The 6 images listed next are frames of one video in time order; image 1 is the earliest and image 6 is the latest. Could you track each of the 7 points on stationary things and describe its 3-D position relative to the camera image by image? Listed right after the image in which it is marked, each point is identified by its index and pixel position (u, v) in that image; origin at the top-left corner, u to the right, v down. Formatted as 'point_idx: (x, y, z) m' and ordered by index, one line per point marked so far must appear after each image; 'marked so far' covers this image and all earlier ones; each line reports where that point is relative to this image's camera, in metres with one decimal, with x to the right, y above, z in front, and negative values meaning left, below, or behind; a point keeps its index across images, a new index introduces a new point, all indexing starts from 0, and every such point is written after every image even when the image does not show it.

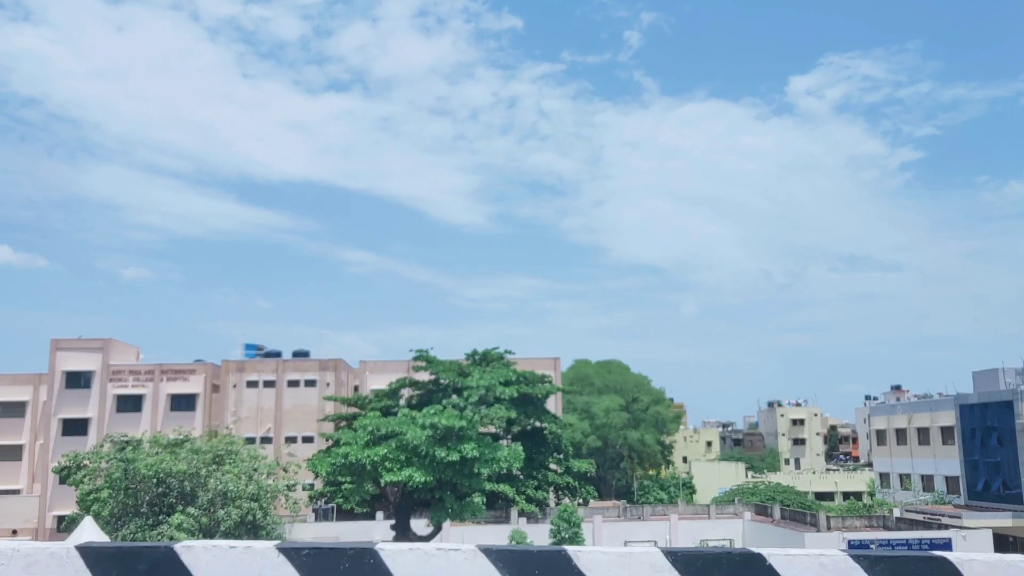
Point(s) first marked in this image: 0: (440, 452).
0: (-1.8, -4.0, +18.5) m
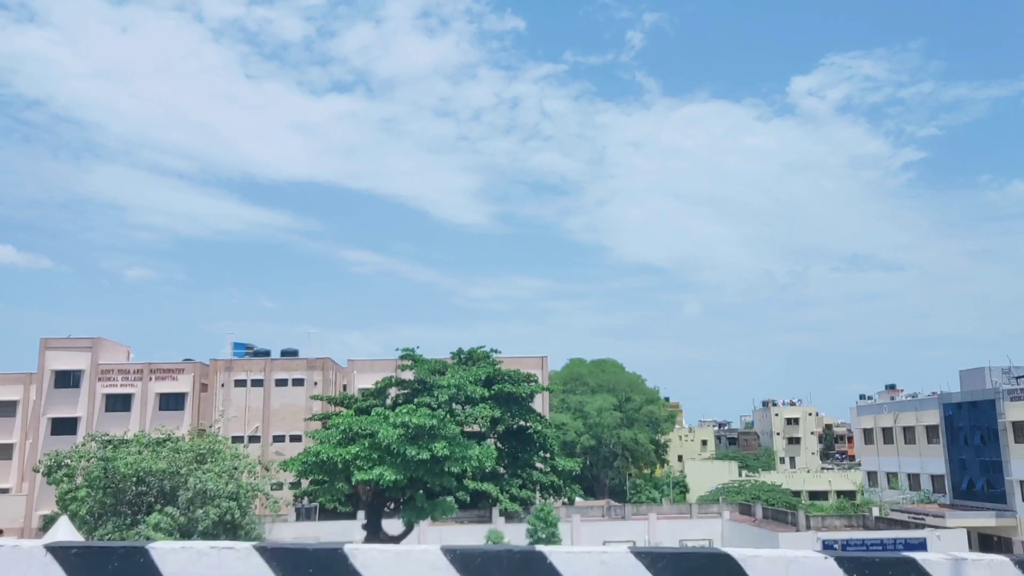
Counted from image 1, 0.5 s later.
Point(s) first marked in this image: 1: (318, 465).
0: (-2.5, -3.9, +18.5) m
1: (-4.9, -4.4, +19.2) m
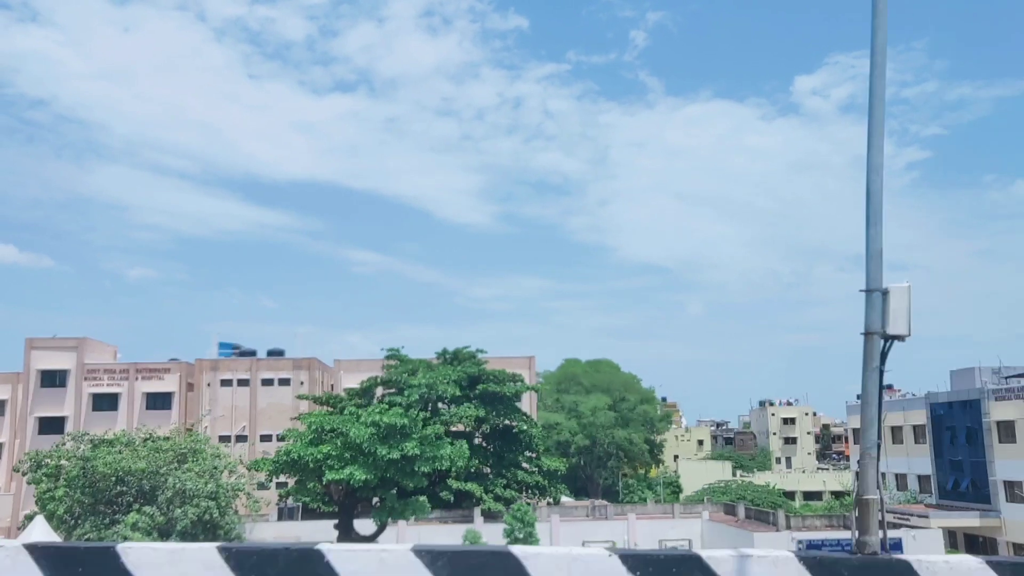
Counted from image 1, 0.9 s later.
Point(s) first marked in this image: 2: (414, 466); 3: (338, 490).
0: (-3.2, -3.9, +18.5) m
1: (-5.6, -4.4, +19.2) m
2: (-2.5, -4.4, +18.9) m
3: (-4.4, -5.1, +19.2) m
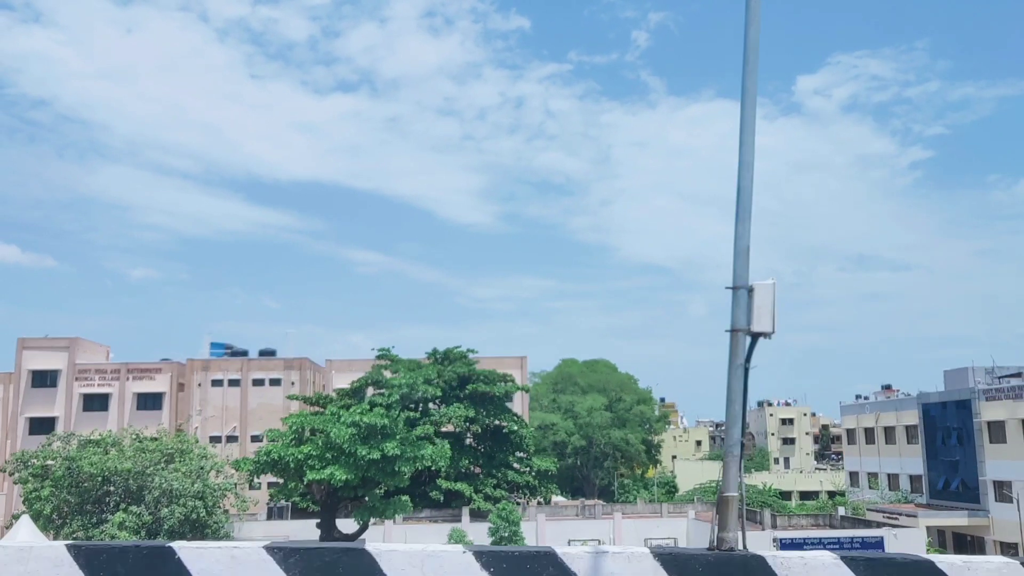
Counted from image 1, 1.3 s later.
0: (-3.7, -3.9, +18.5) m
1: (-6.1, -4.4, +19.2) m
2: (-2.9, -4.4, +18.9) m
3: (-4.8, -5.1, +19.3) m
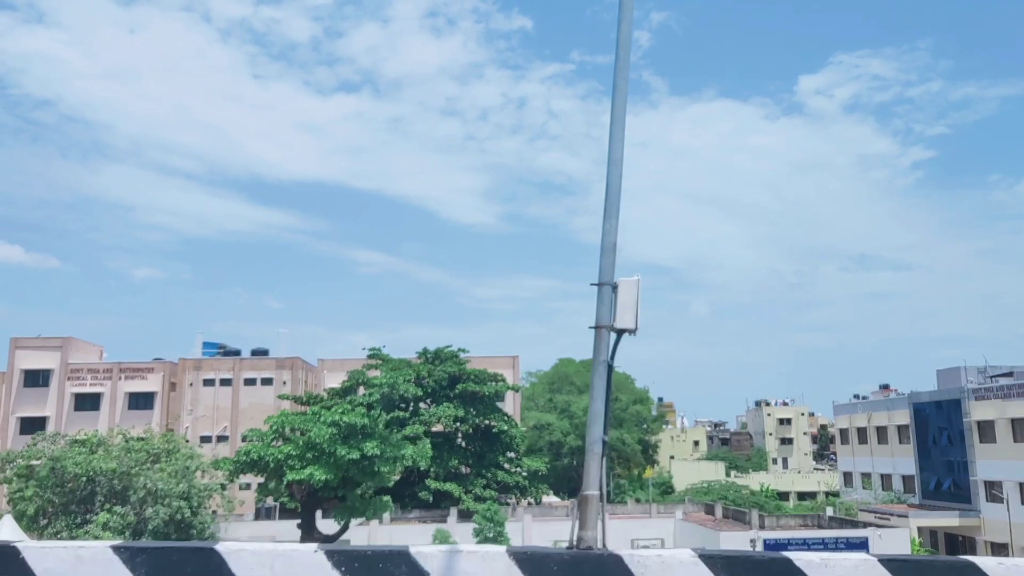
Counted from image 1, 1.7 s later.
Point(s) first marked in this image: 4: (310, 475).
0: (-4.1, -3.9, +18.4) m
1: (-6.6, -4.4, +19.1) m
2: (-3.4, -4.4, +18.8) m
3: (-5.3, -5.1, +19.2) m
4: (-4.8, -4.5, +18.3) m
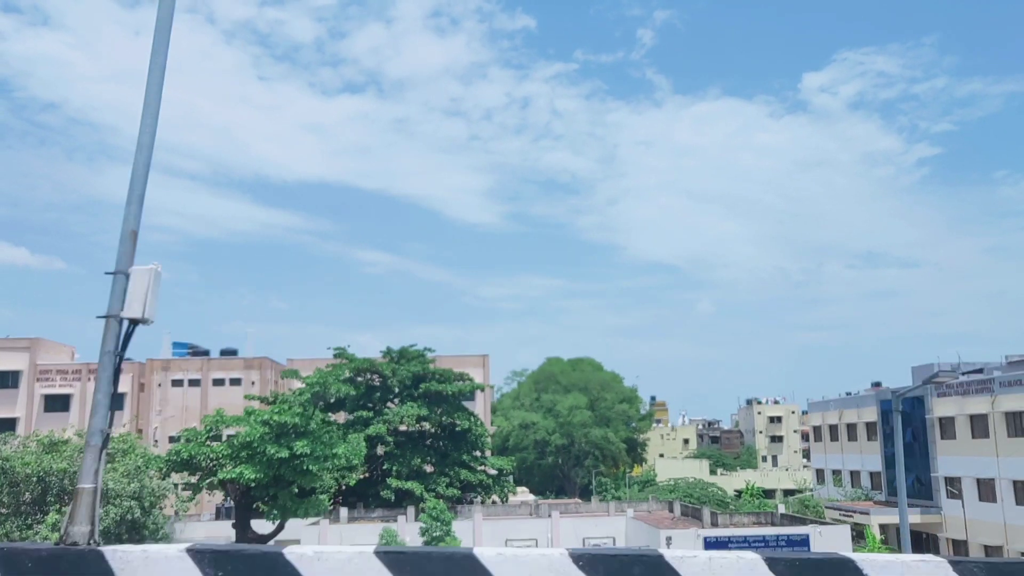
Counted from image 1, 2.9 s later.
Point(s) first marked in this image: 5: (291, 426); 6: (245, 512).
0: (-5.8, -3.9, +18.3) m
1: (-8.2, -4.4, +19.1) m
2: (-5.1, -4.3, +18.8) m
3: (-7.0, -5.0, +19.1) m
4: (-6.5, -4.4, +18.2) m
5: (-5.4, -3.4, +18.8) m
6: (-6.8, -5.7, +19.4) m
